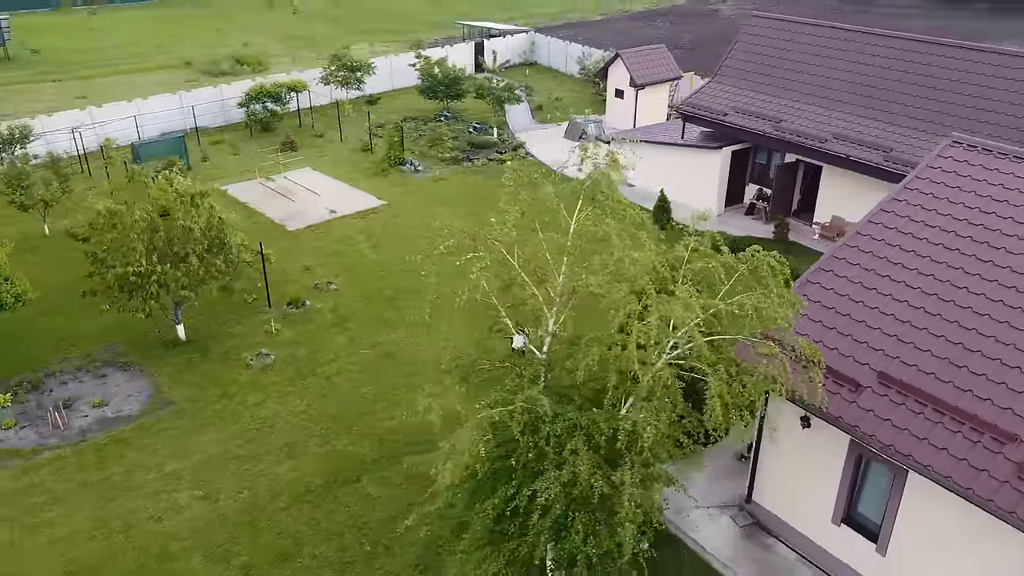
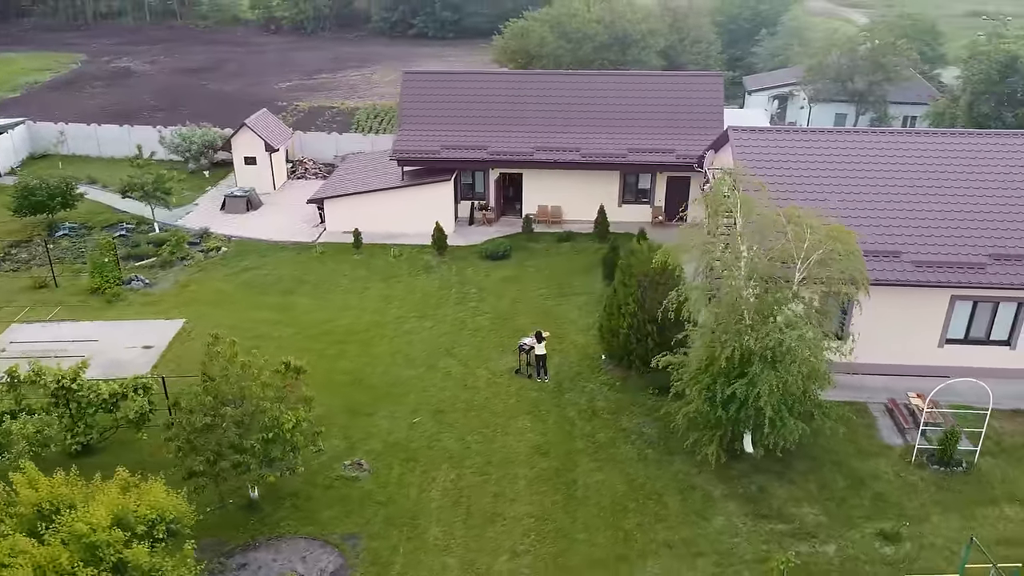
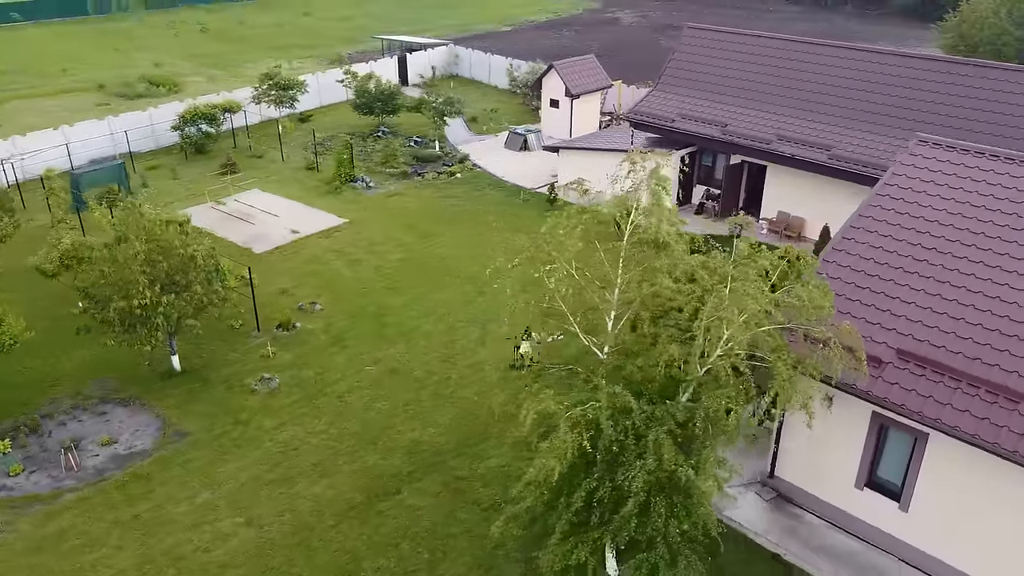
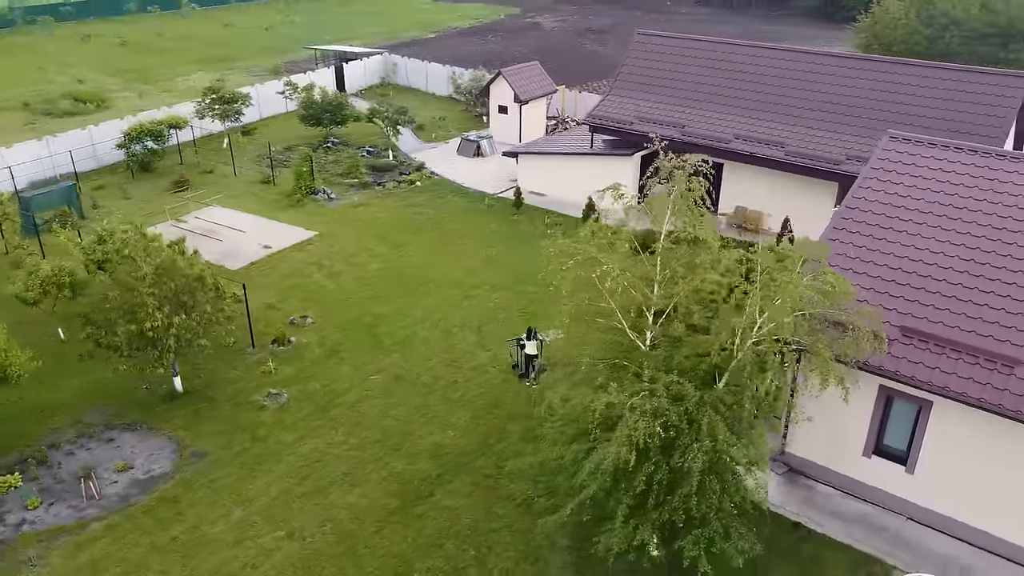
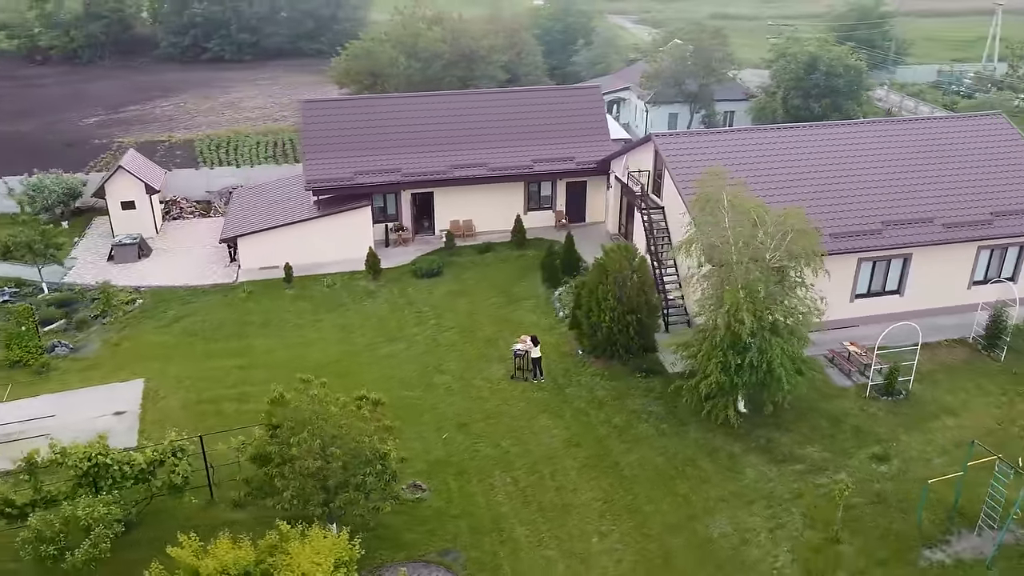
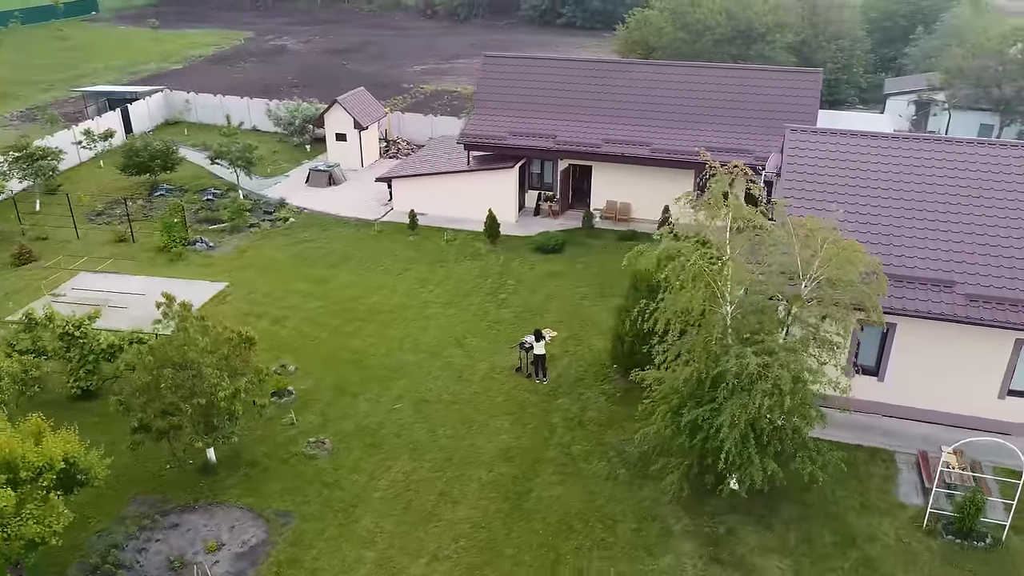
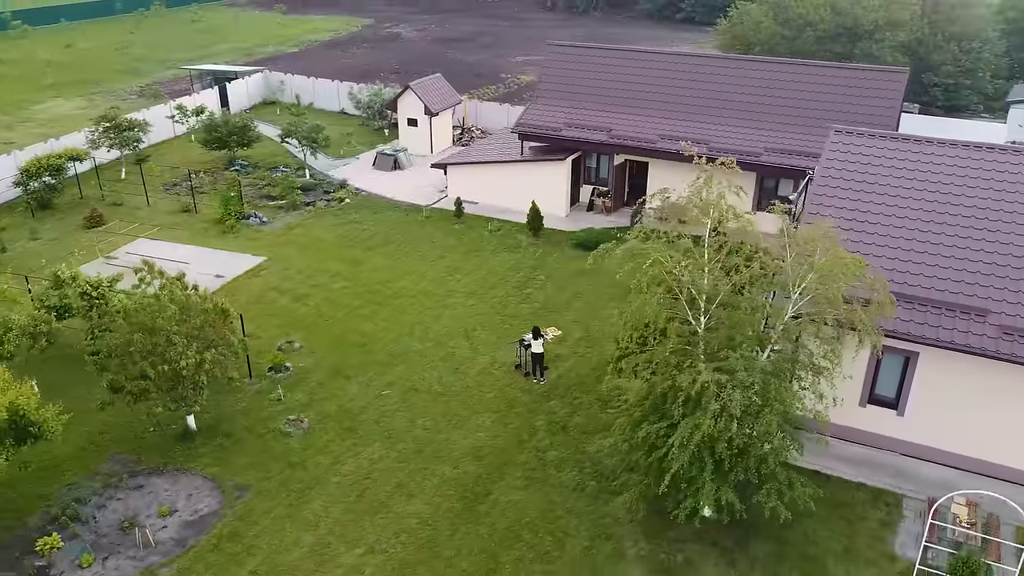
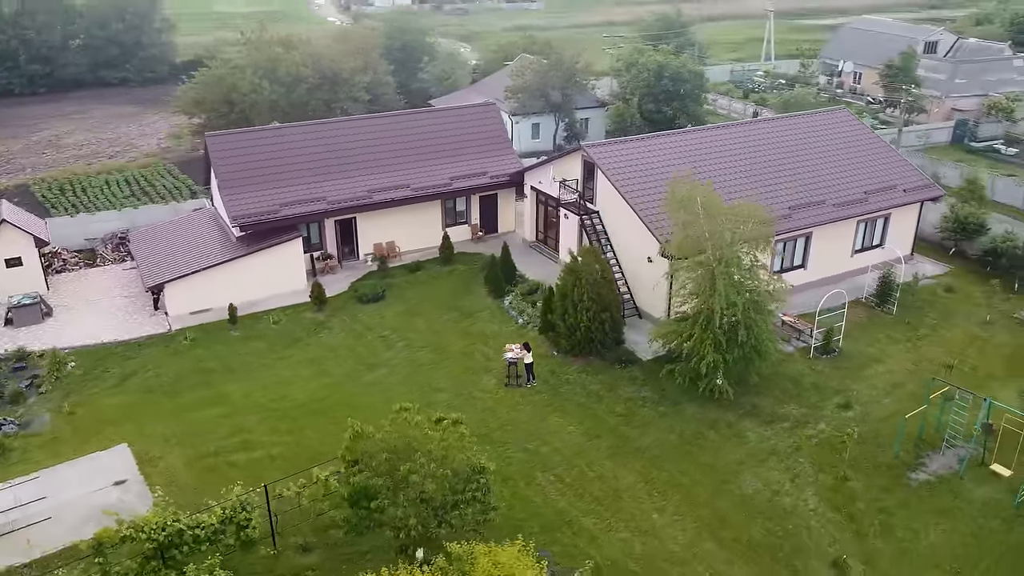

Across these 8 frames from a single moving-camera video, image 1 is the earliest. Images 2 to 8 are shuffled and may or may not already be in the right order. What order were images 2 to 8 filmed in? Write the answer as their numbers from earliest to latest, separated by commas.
3, 4, 7, 6, 2, 5, 8
